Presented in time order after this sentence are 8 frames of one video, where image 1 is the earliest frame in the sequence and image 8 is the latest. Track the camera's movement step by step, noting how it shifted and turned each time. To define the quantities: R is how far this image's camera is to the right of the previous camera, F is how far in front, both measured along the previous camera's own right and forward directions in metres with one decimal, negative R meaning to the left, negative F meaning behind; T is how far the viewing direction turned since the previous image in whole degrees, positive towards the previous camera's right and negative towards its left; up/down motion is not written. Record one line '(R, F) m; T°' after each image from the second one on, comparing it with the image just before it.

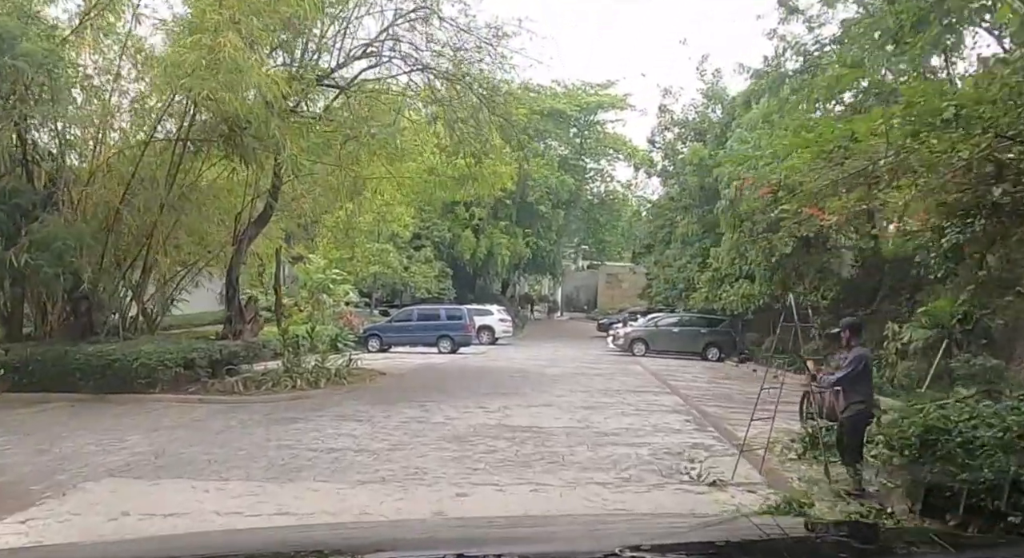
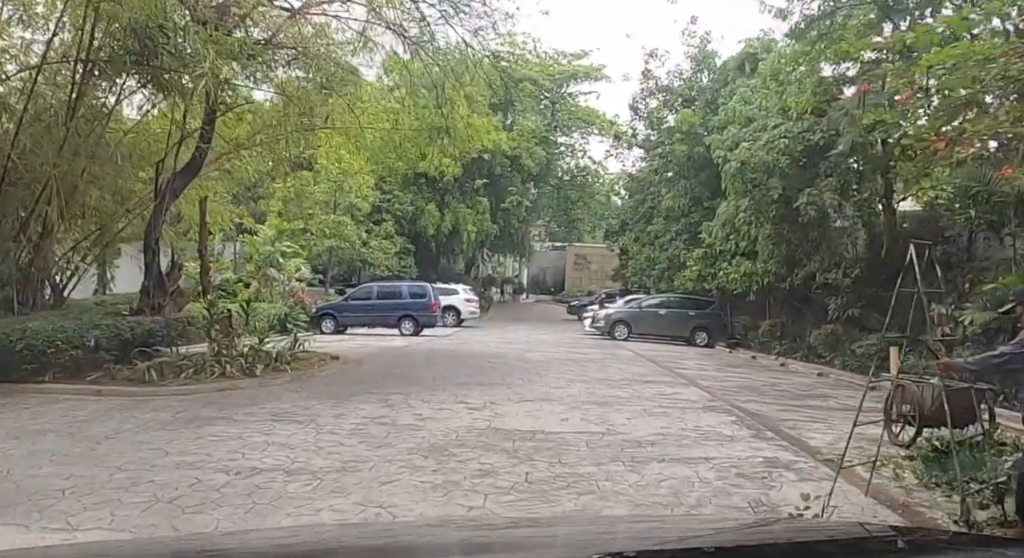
(-0.4, +2.9) m; +3°
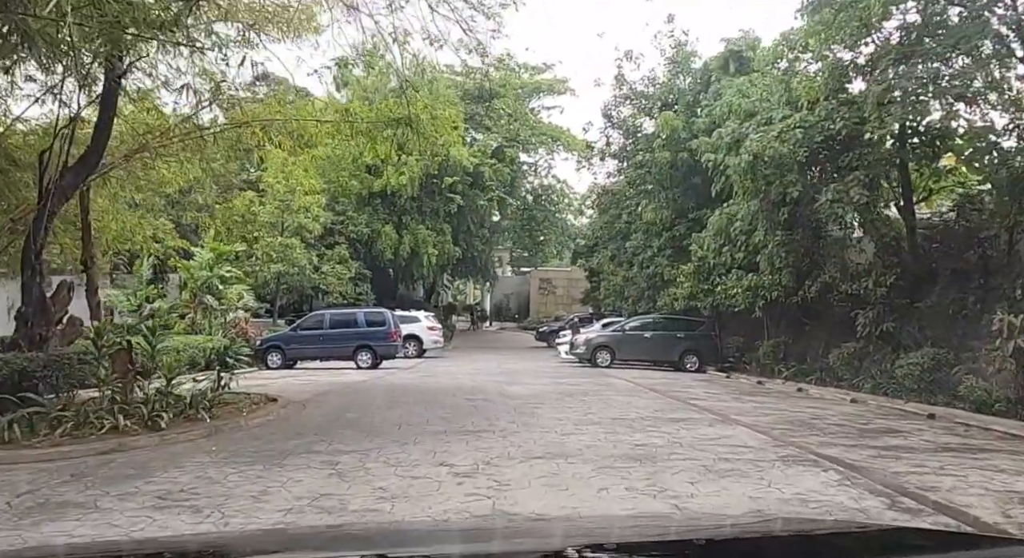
(-0.3, +2.9) m; +3°
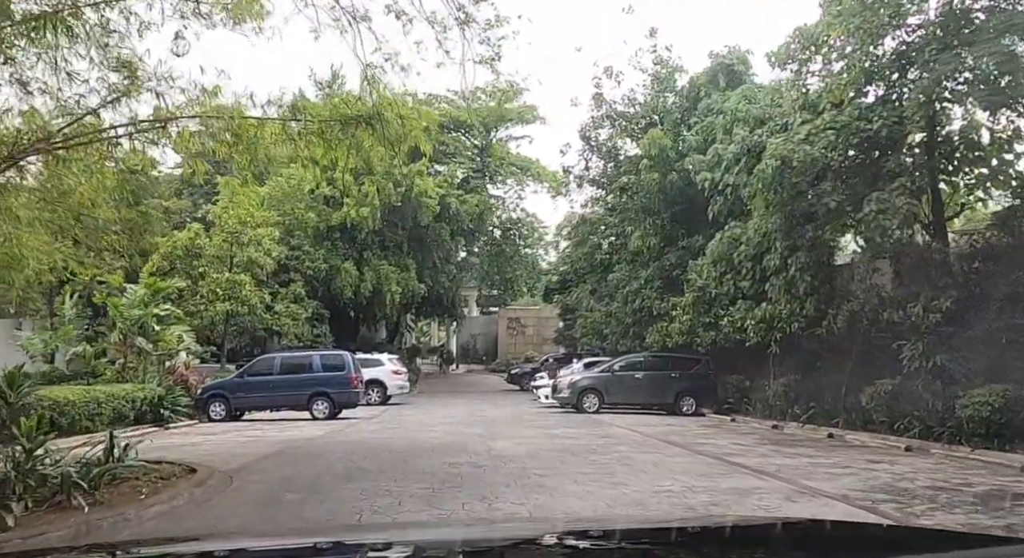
(-0.3, +2.7) m; +3°
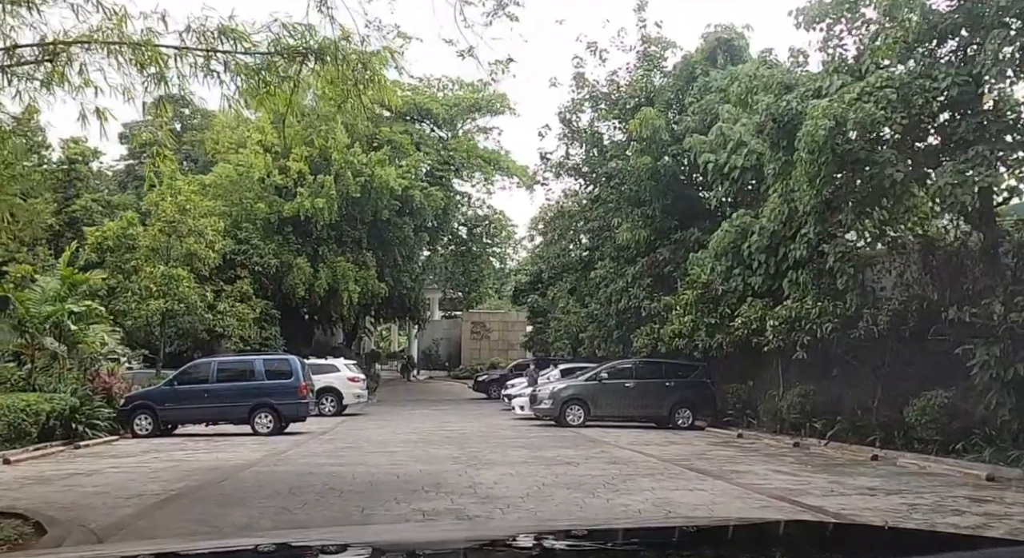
(-0.4, +2.7) m; +3°
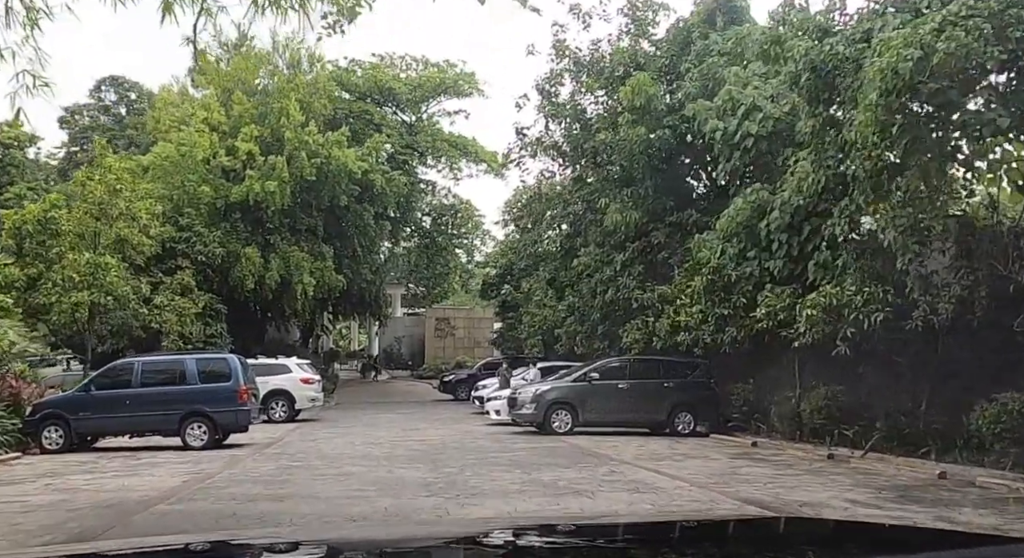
(-0.3, +2.6) m; +3°
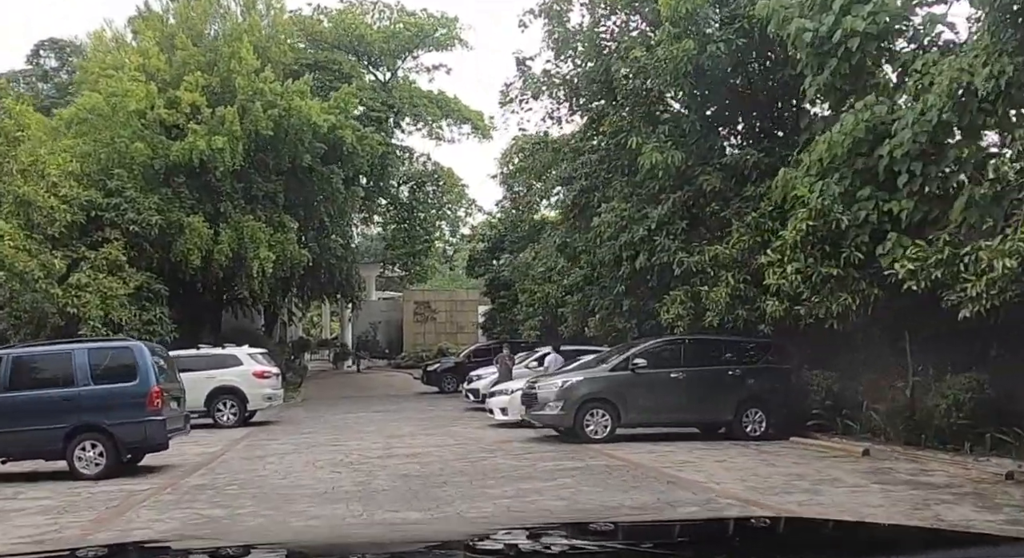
(-0.6, +4.3) m; +2°
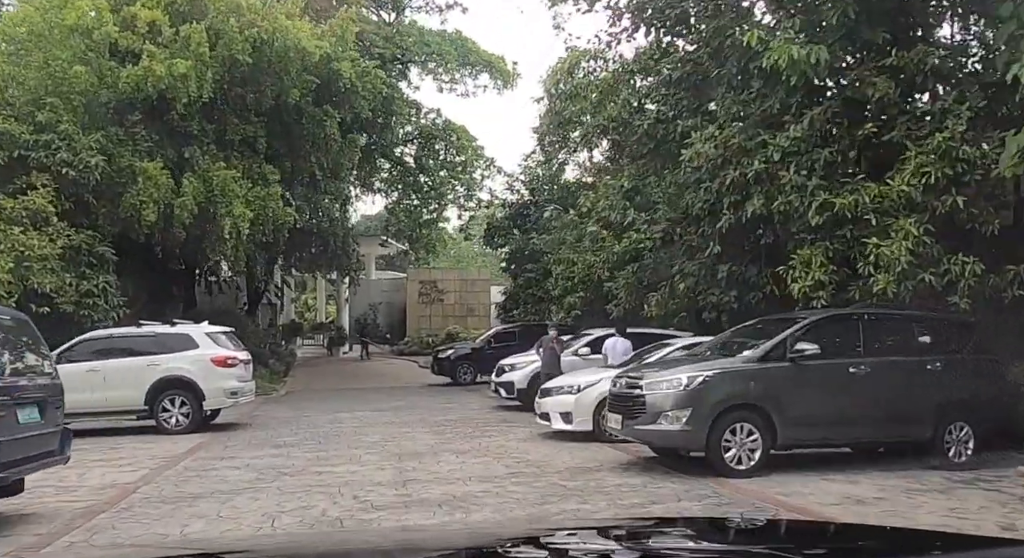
(-0.9, +4.7) m; 0°
